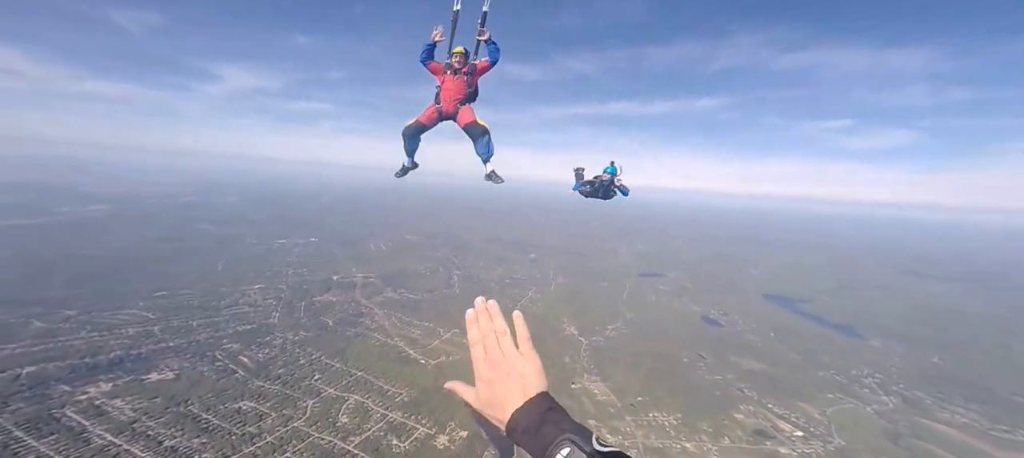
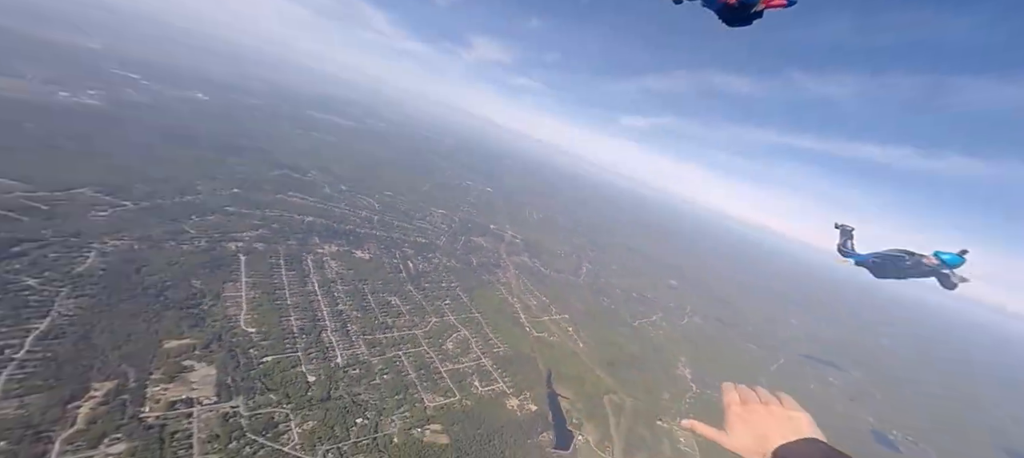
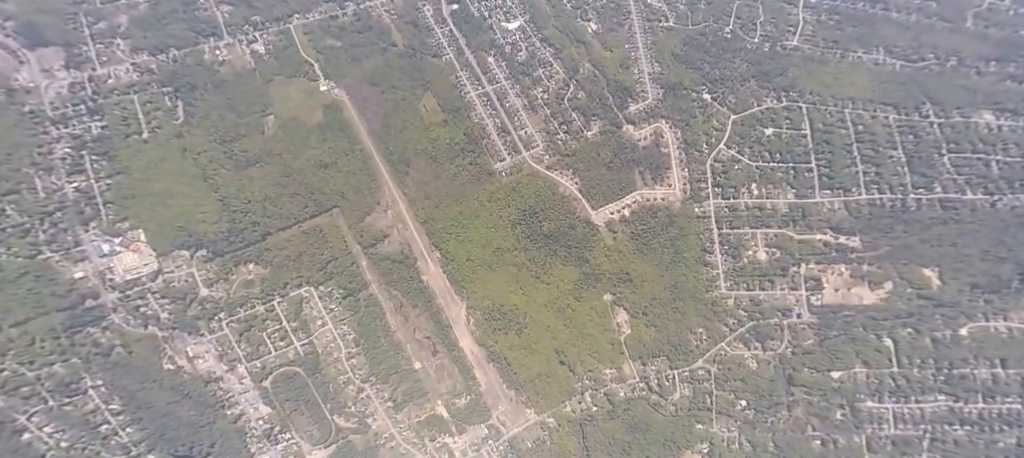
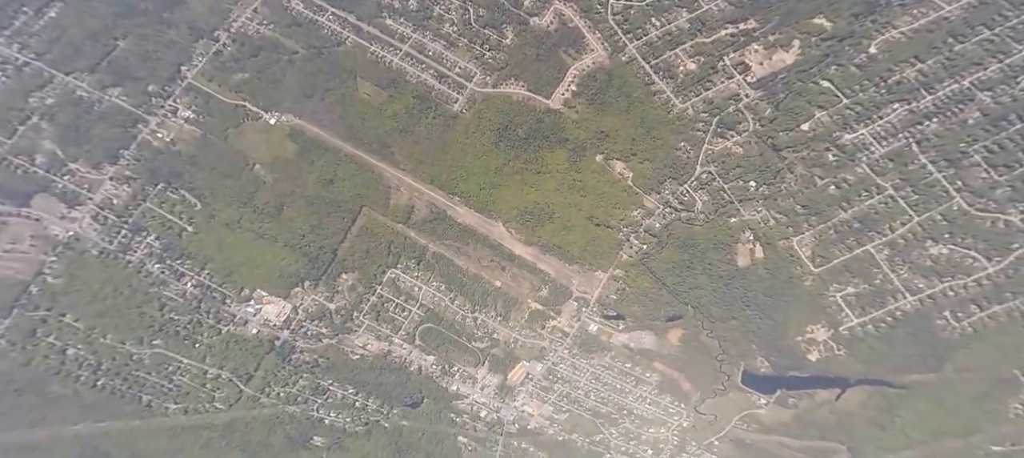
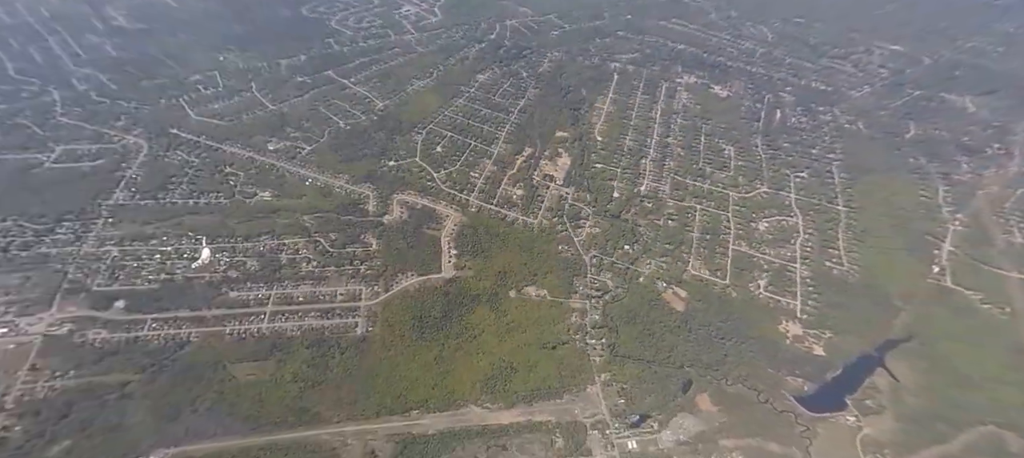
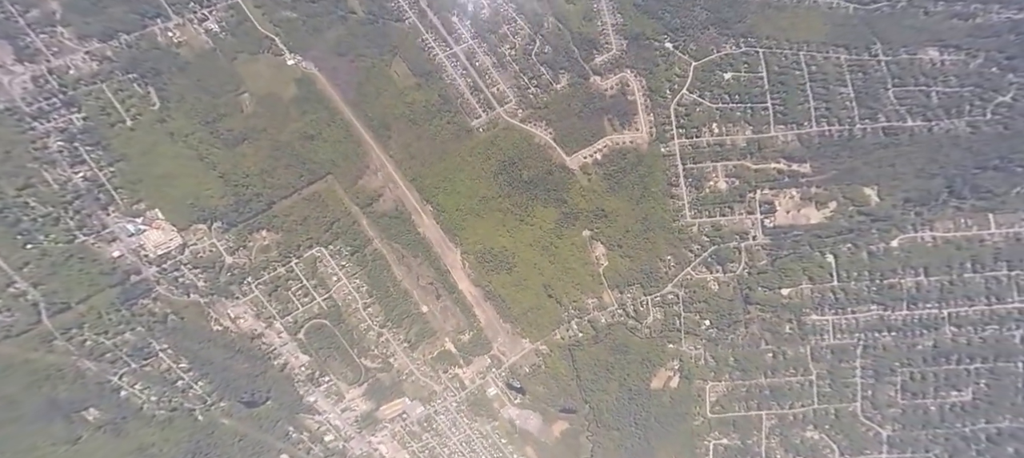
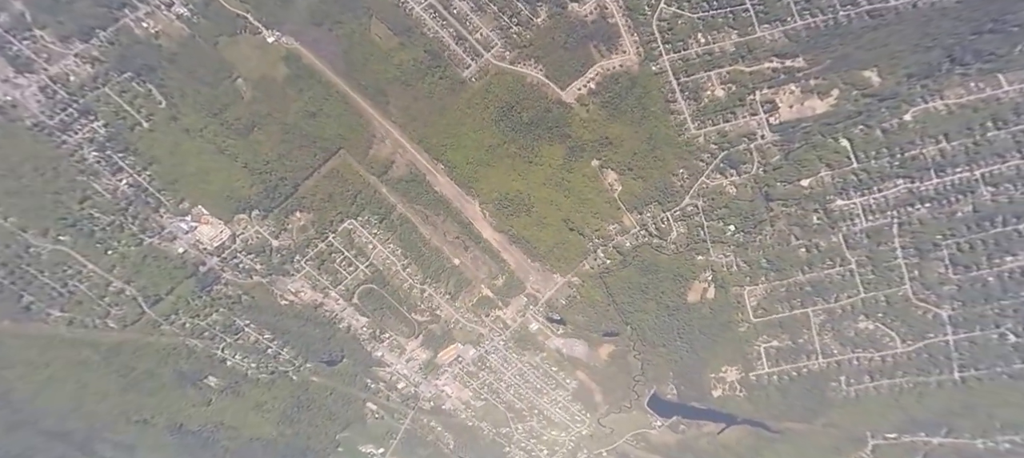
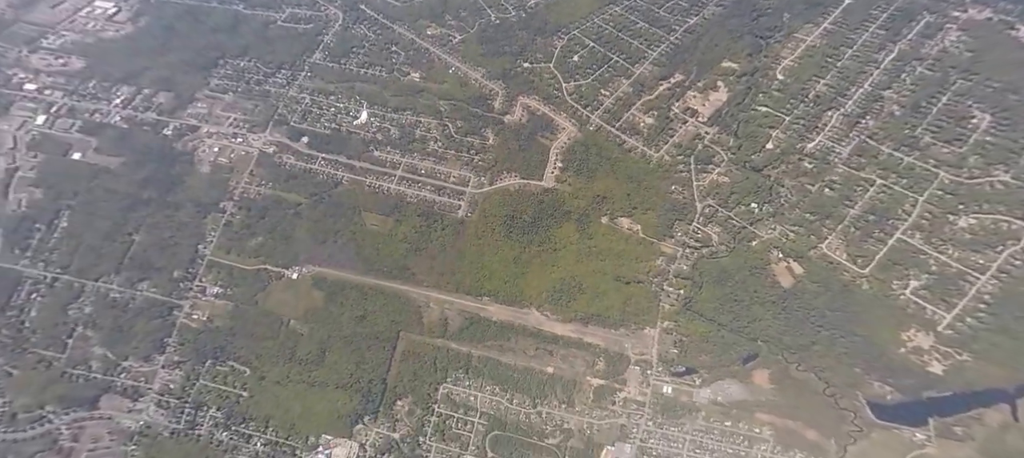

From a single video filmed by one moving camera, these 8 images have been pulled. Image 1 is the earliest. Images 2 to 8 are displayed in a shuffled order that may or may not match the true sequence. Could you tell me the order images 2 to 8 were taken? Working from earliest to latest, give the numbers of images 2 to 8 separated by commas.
2, 5, 8, 4, 7, 6, 3
